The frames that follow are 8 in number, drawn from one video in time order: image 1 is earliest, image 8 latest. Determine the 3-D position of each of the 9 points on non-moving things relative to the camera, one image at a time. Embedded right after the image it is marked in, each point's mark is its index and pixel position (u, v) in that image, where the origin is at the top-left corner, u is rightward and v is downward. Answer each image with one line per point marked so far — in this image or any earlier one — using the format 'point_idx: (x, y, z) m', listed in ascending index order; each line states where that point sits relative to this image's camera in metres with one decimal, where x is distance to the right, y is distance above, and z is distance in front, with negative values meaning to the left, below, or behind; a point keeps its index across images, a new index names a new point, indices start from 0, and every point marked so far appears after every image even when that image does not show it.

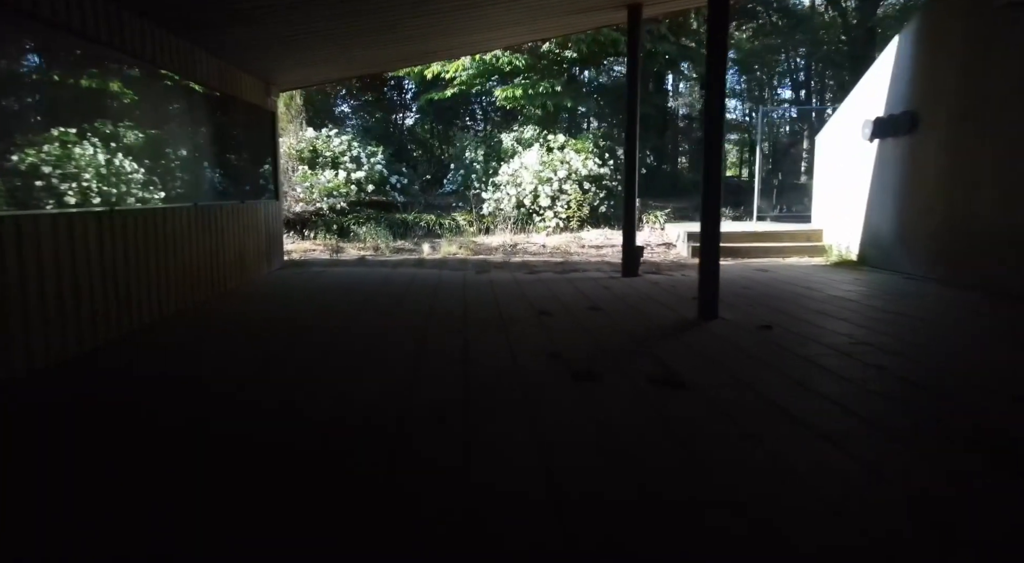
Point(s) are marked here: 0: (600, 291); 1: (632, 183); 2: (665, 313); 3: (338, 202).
0: (+0.9, -0.1, +6.7) m
1: (+1.4, +1.1, +7.6) m
2: (+1.2, -0.2, +5.4) m
3: (-2.9, +1.3, +11.5) m
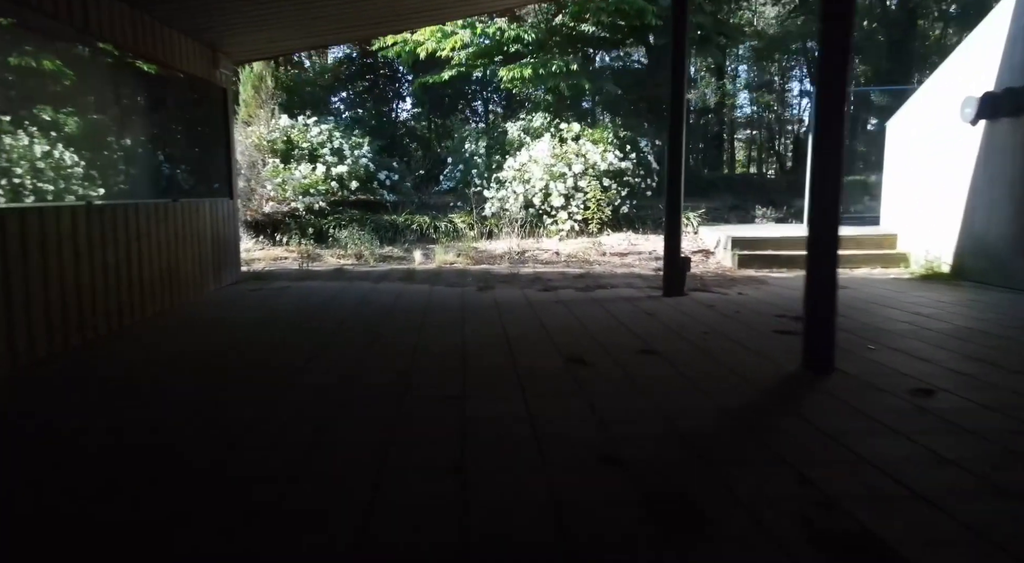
0: (+1.0, -0.3, +5.1) m
1: (+1.5, +0.9, +5.9) m
2: (+1.3, -0.4, +3.8) m
3: (-2.8, +1.2, +9.9) m
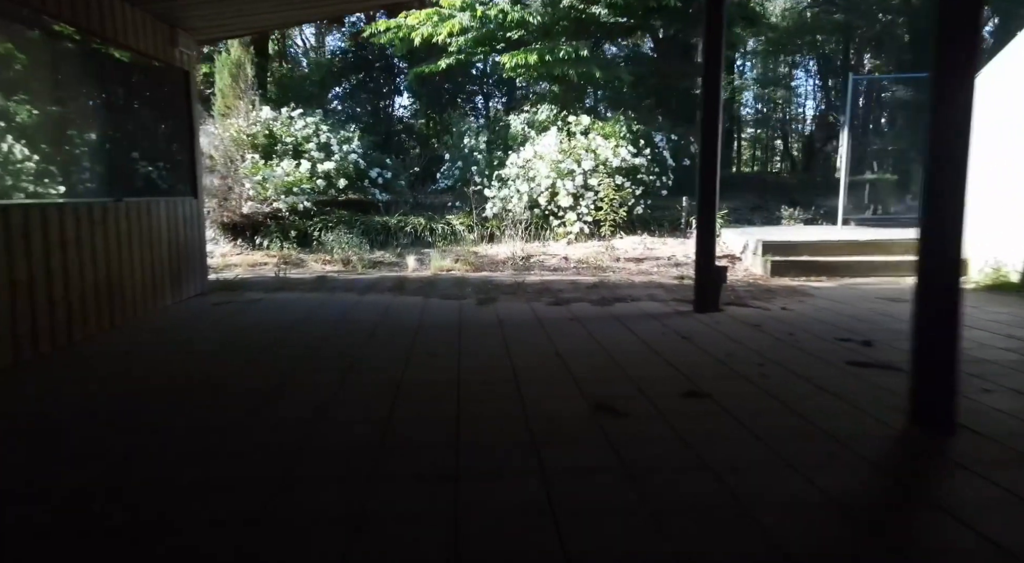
0: (+1.0, -0.4, +4.2) m
1: (+1.5, +0.8, +5.1) m
2: (+1.3, -0.5, +2.9) m
3: (-2.8, +1.1, +9.0) m
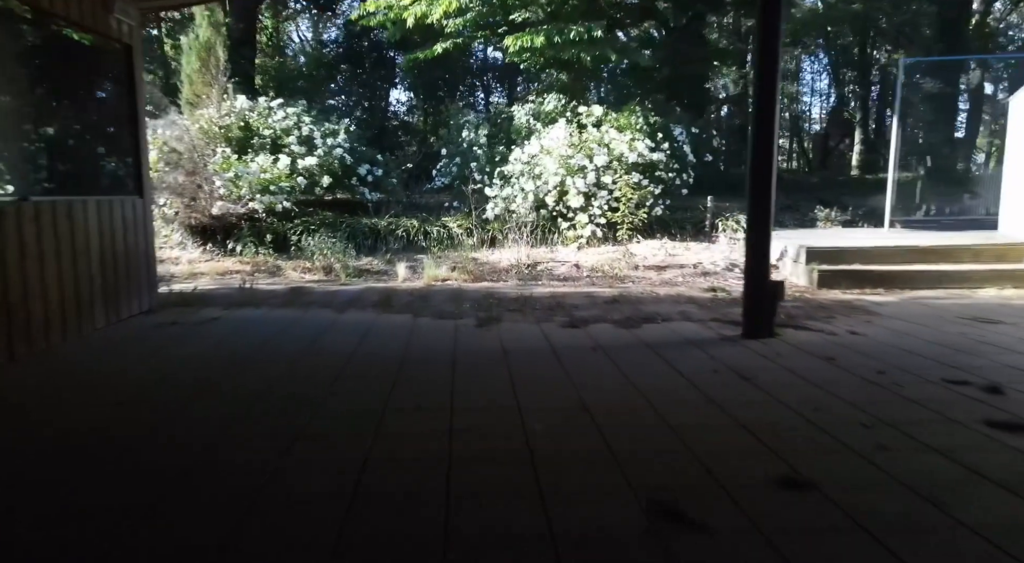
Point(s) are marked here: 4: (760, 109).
0: (+1.1, -0.5, +3.2) m
1: (+1.5, +0.7, +4.1) m
2: (+1.4, -0.6, +1.9) m
3: (-2.8, +0.9, +8.0) m
4: (+1.5, +1.0, +4.1) m
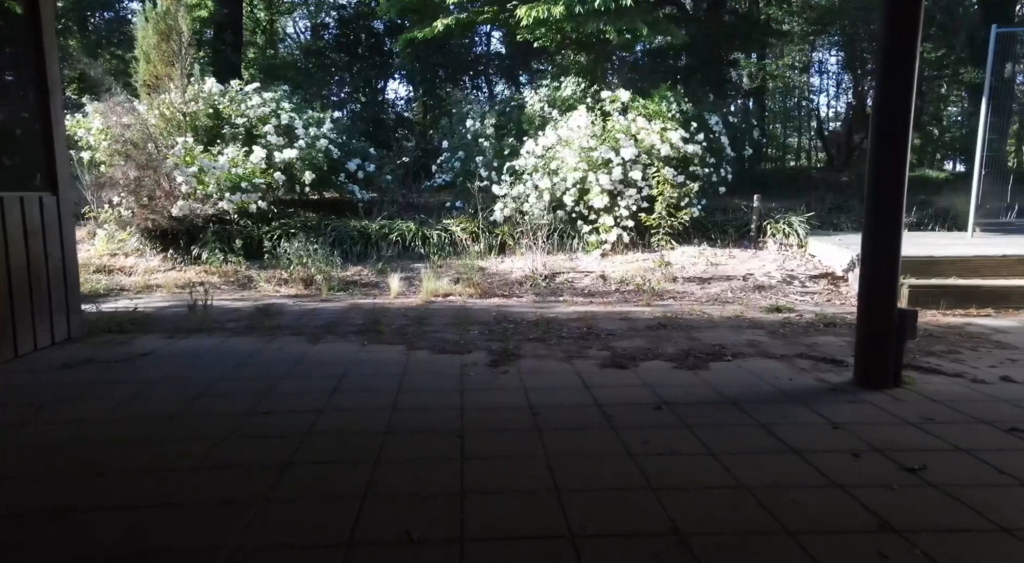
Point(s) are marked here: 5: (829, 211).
0: (+1.2, -0.6, +2.0) m
1: (+1.7, +0.5, +2.9) m
2: (+1.5, -0.8, +0.7) m
3: (-2.6, +0.8, +6.8) m
4: (+1.6, +0.9, +2.9) m
5: (+3.7, +0.8, +8.0) m
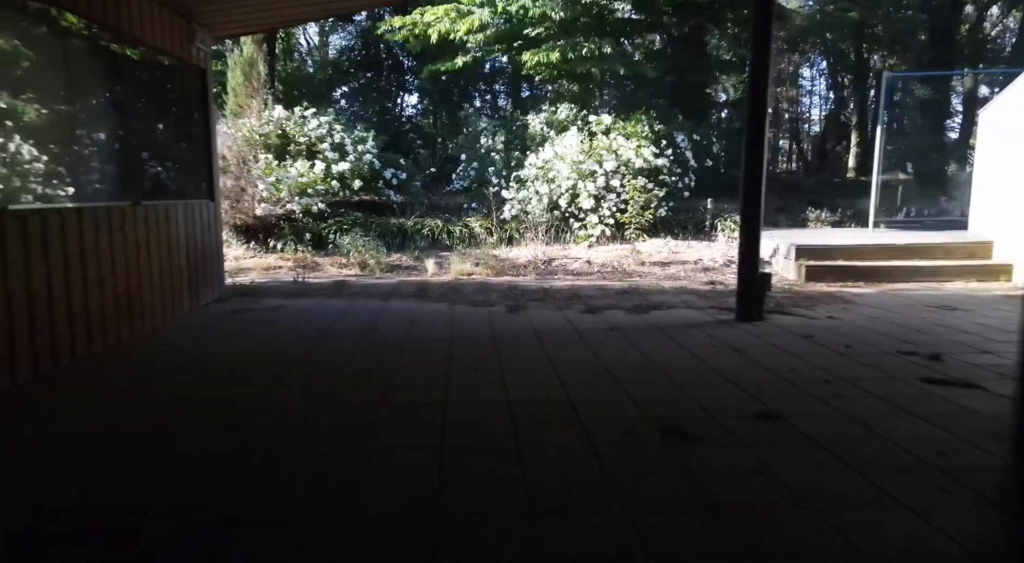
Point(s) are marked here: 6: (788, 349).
0: (+1.3, -0.4, +3.9) m
1: (+1.7, +0.7, +4.8) m
2: (+1.6, -0.6, +2.6) m
3: (-2.5, +1.0, +8.7) m
4: (+1.7, +1.1, +4.8) m
5: (+3.8, +1.0, +9.9) m
6: (+1.7, -0.4, +4.1) m
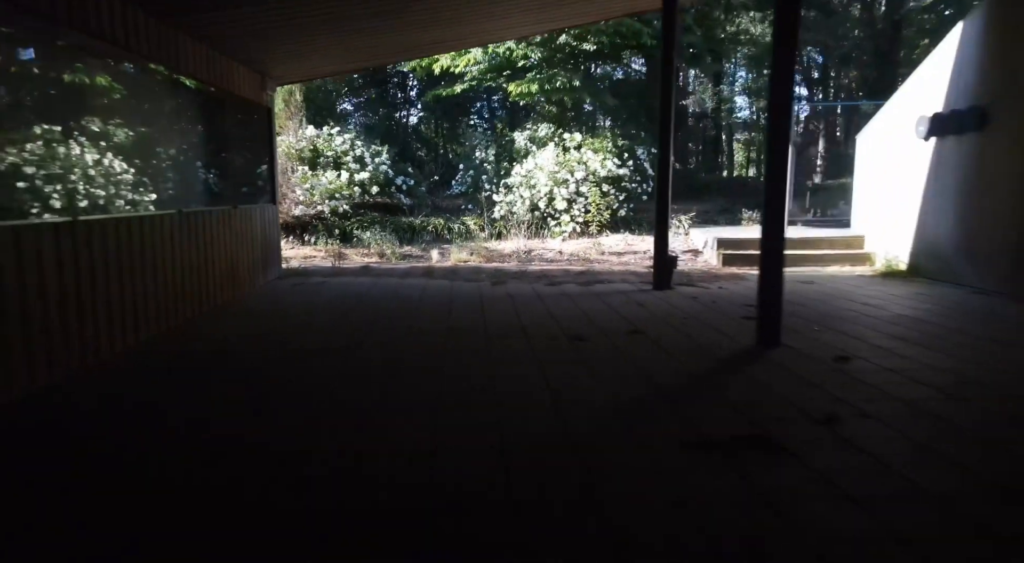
0: (+1.1, -0.2, +6.0) m
1: (+1.6, +0.9, +6.9) m
2: (+1.4, -0.4, +4.7) m
3: (-2.7, +1.2, +10.8) m
4: (+1.5, +1.3, +6.9) m
5: (+3.6, +1.2, +11.9) m
6: (+1.5, -0.2, +6.2) m
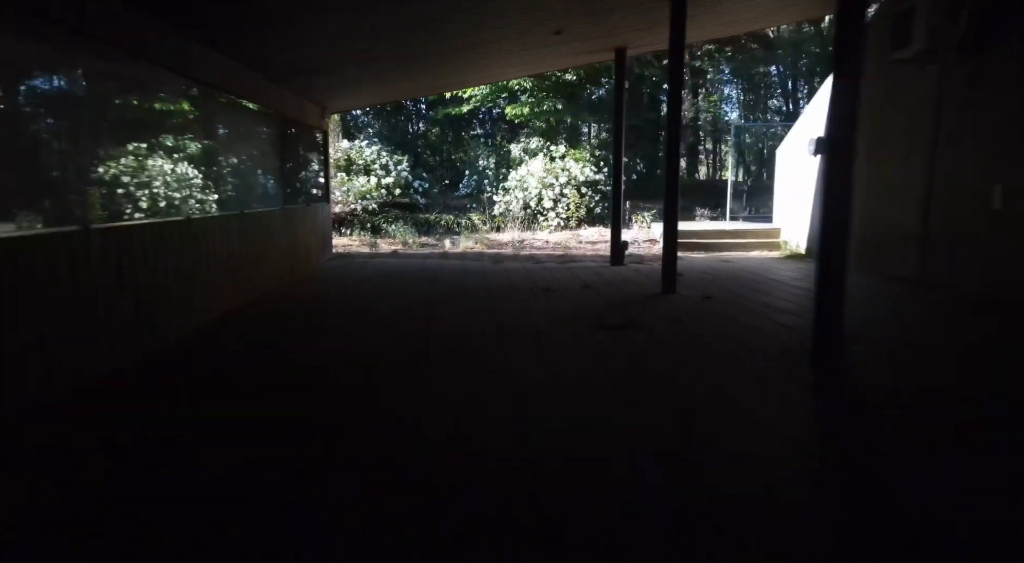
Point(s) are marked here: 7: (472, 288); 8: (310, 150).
0: (+1.0, +0.1, +8.5) m
1: (+1.5, +1.2, +9.4) m
2: (+1.3, -0.1, +7.2) m
3: (-2.8, +1.5, +13.3) m
4: (+1.4, +1.6, +9.4) m
5: (+3.6, +1.5, +14.5) m
6: (+1.4, +0.1, +8.7) m
7: (-0.5, -0.1, +8.4) m
8: (-3.0, +2.0, +10.6) m
